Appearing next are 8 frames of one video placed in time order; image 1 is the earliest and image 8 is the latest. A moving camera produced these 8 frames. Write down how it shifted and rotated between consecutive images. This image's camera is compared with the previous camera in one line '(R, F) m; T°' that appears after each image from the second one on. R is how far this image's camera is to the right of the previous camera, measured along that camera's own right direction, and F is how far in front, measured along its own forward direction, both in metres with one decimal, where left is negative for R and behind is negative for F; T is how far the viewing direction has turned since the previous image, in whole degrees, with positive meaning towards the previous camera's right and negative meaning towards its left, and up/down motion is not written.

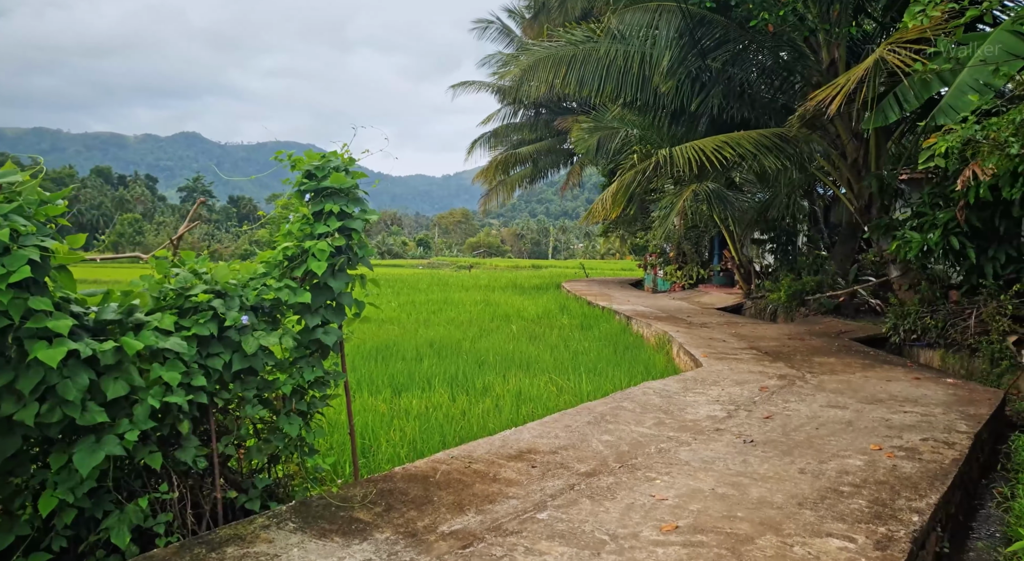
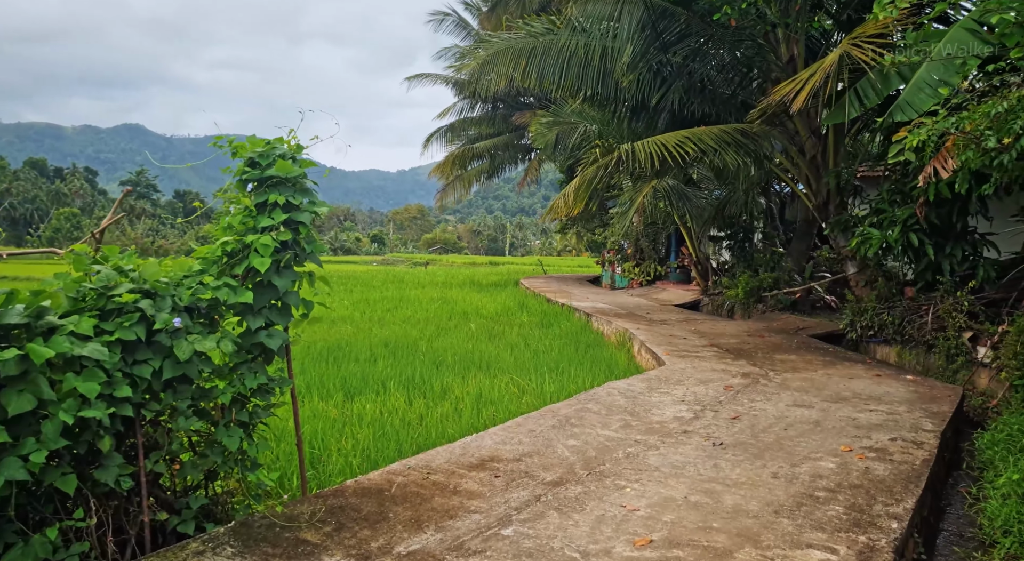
(0.0, +0.2) m; +3°
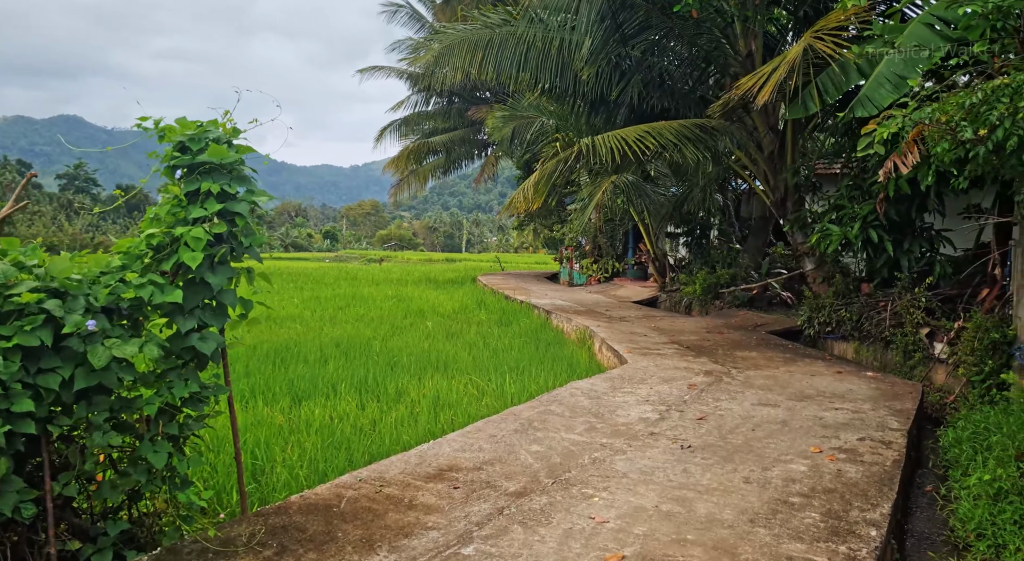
(0.0, +0.1) m; +3°
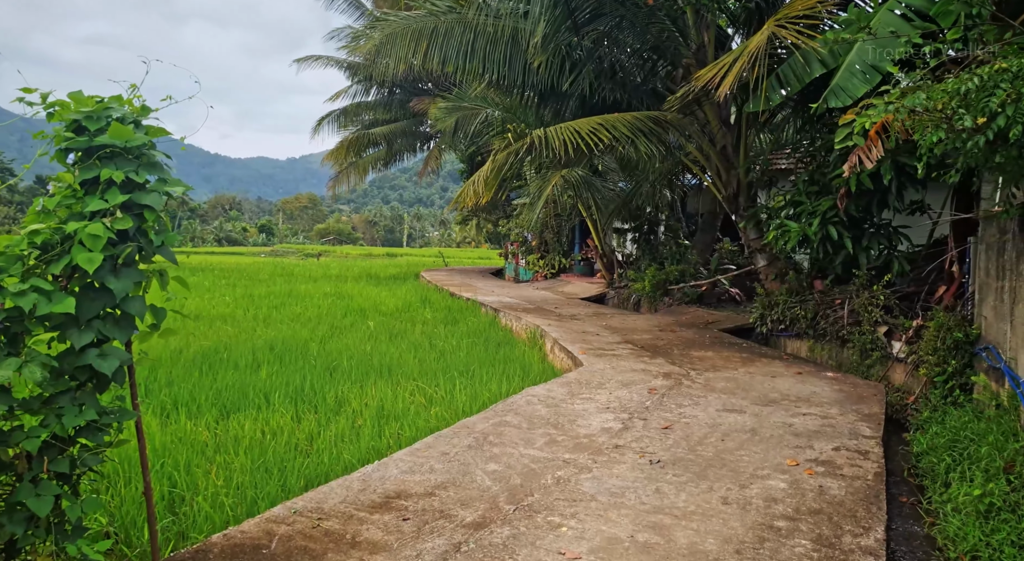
(0.0, +0.3) m; +4°
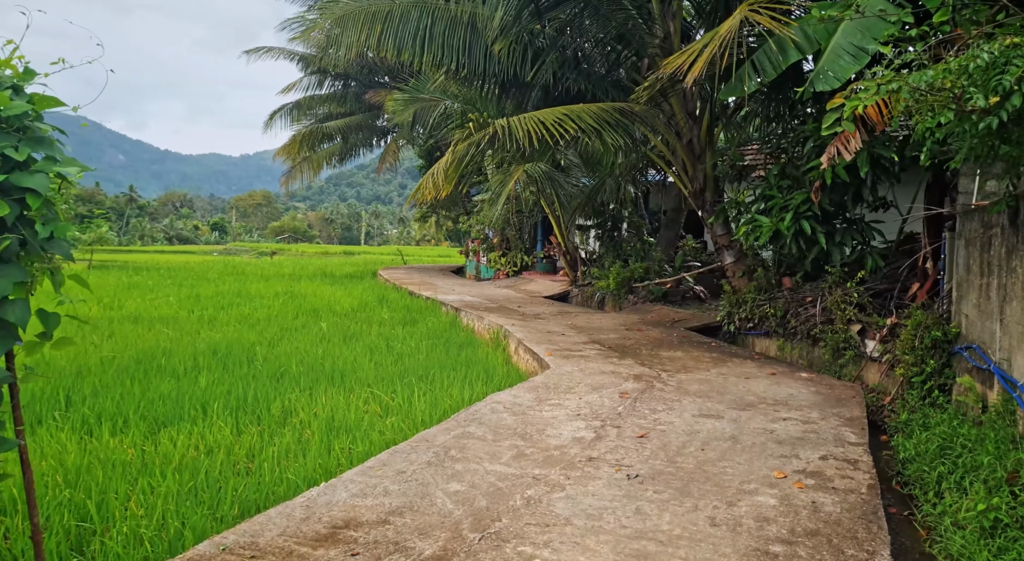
(0.0, +0.2) m; +3°
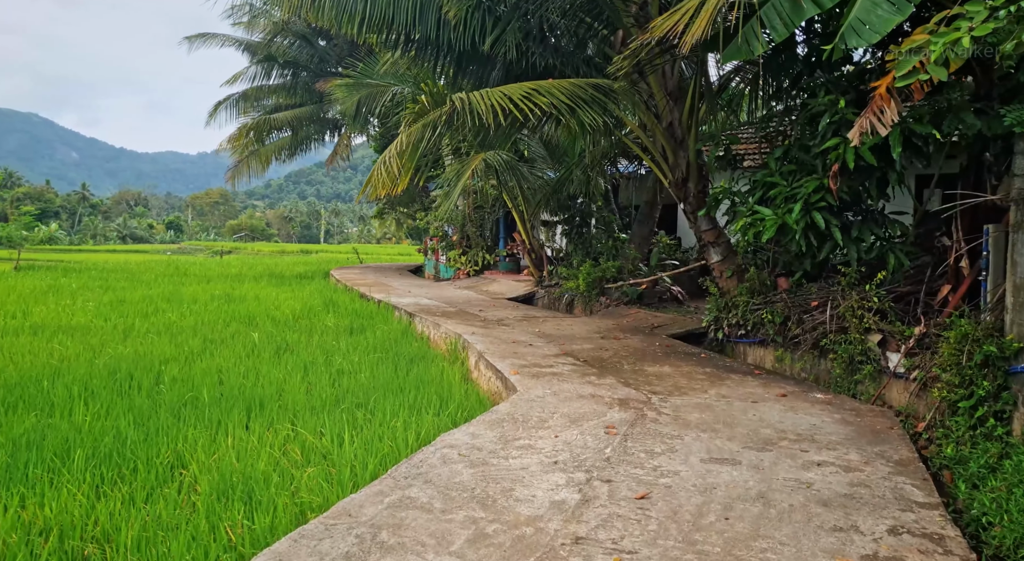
(0.0, +0.8) m; +3°
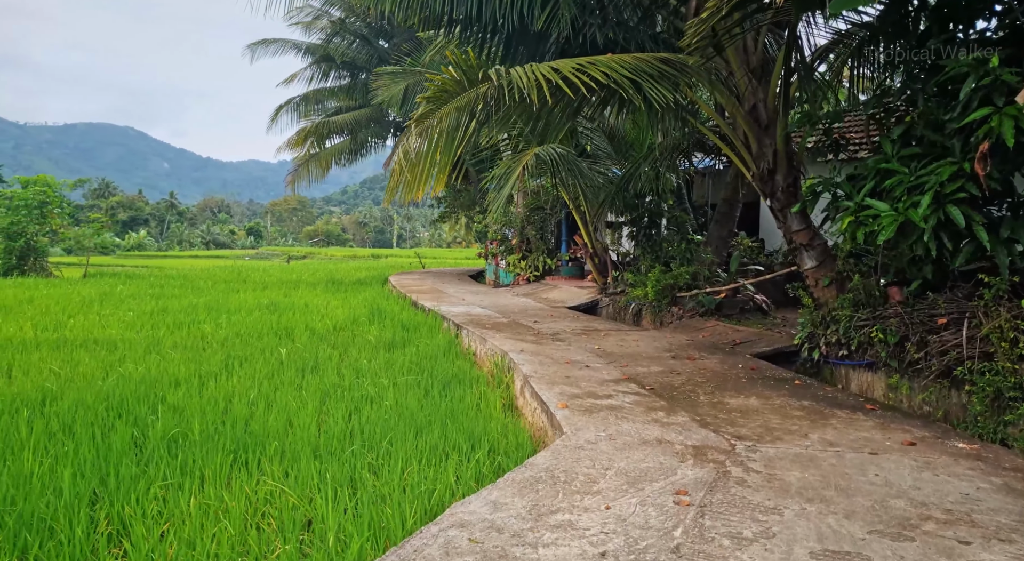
(+0.1, +0.7) m; -5°
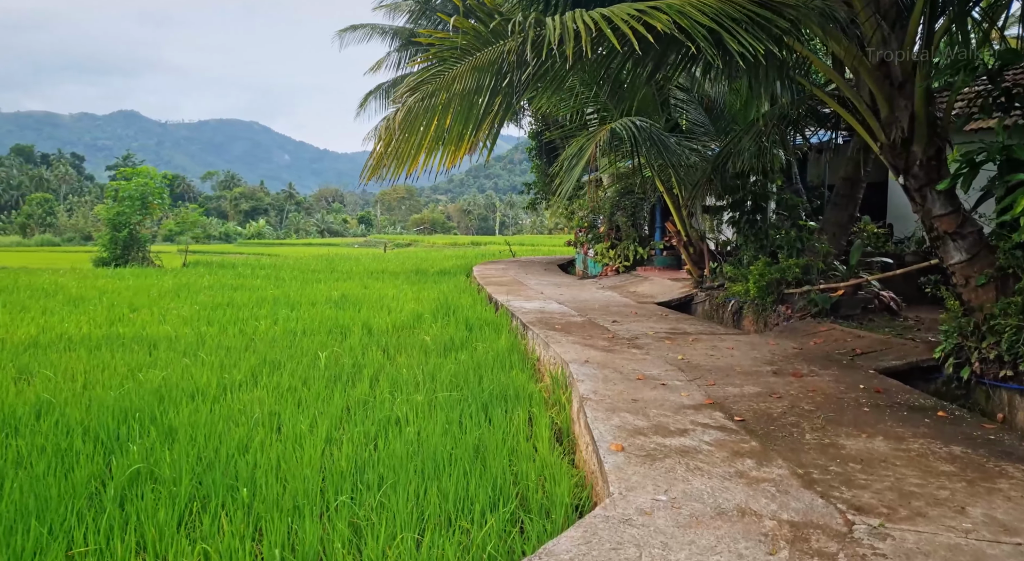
(+0.2, +0.8) m; -7°
